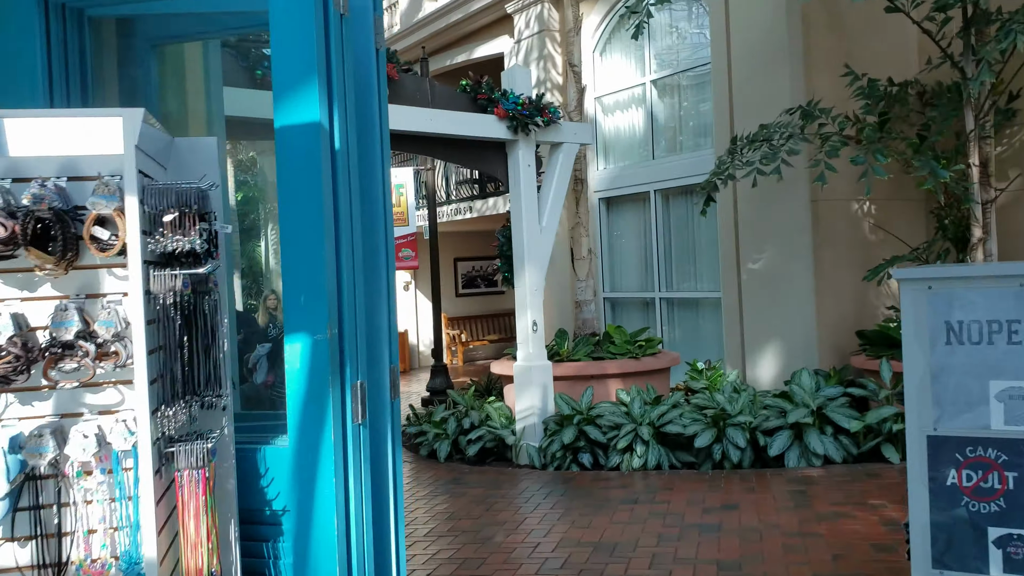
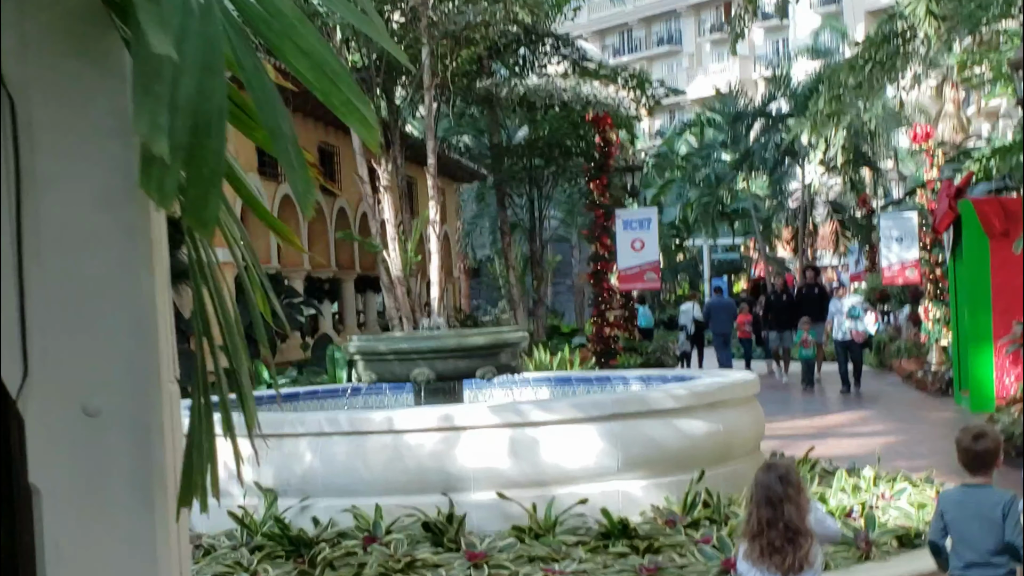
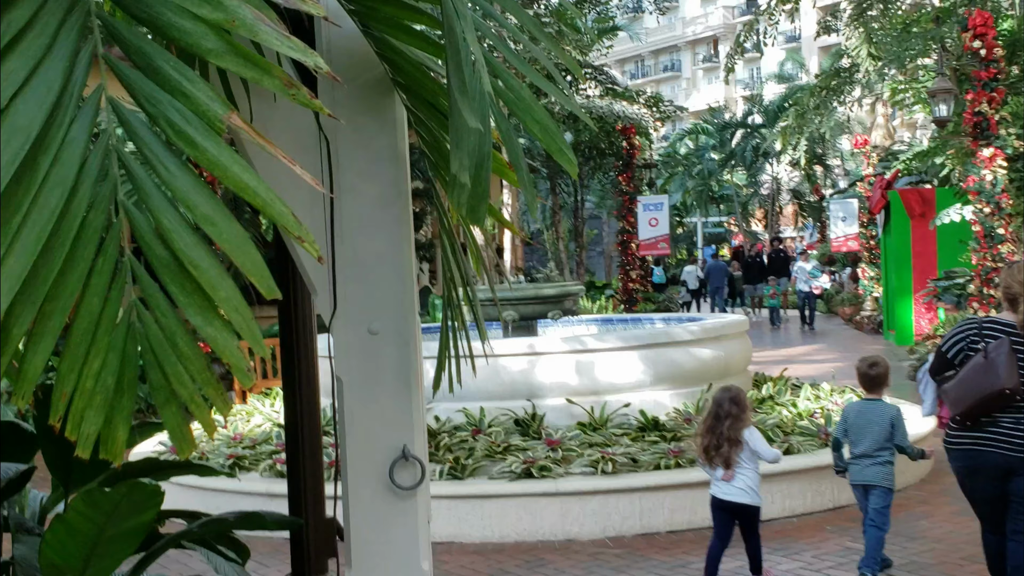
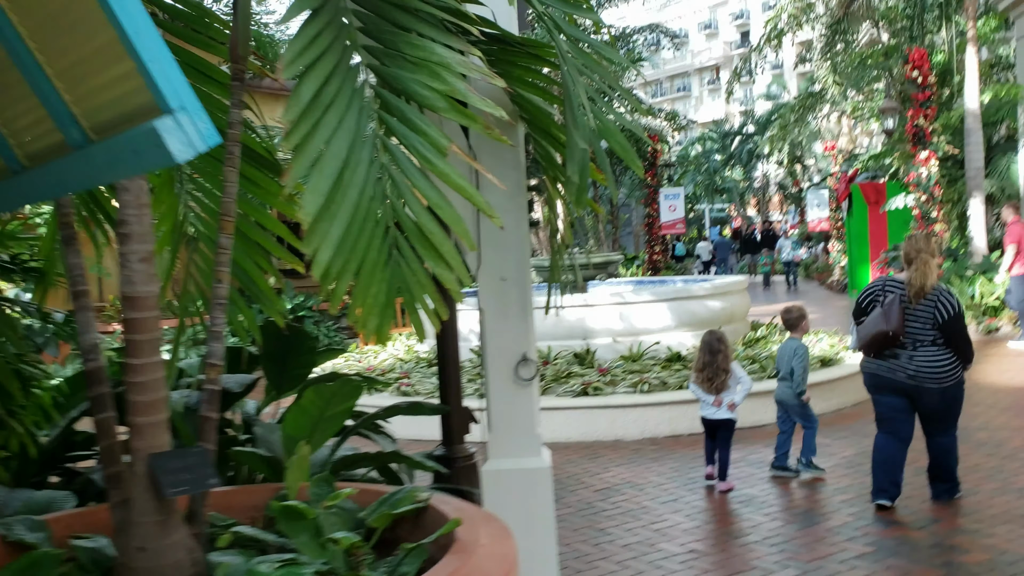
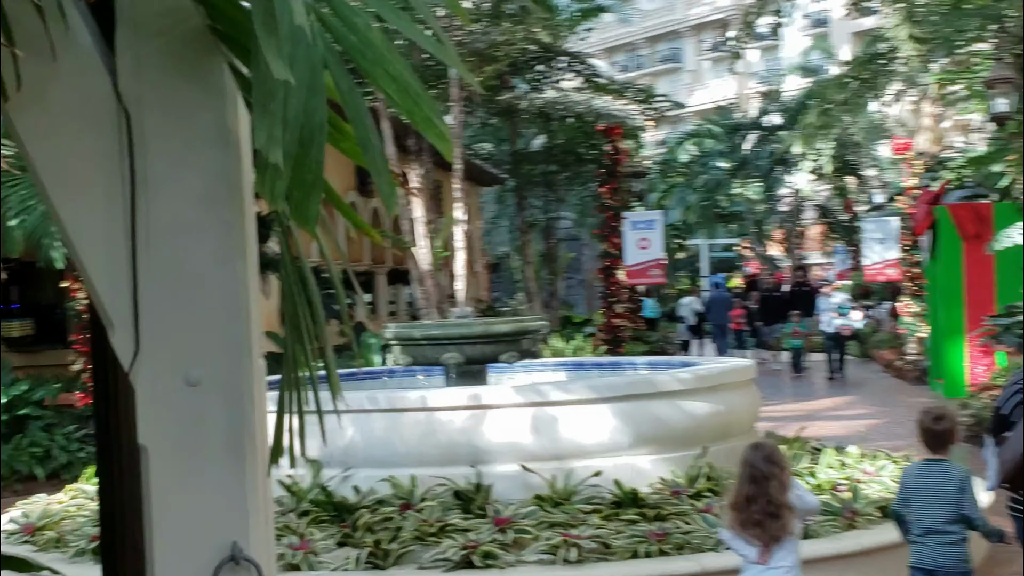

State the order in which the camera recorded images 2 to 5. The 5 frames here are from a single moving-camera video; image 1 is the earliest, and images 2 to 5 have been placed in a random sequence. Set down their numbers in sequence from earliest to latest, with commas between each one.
4, 3, 5, 2
